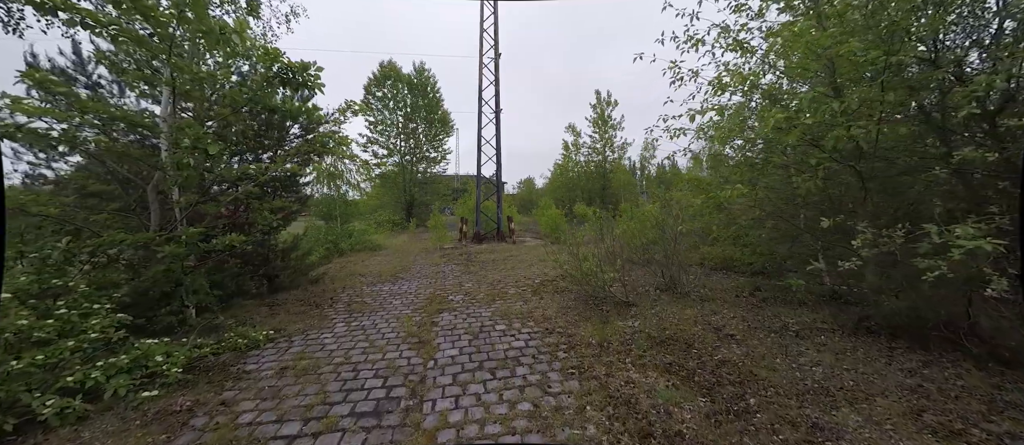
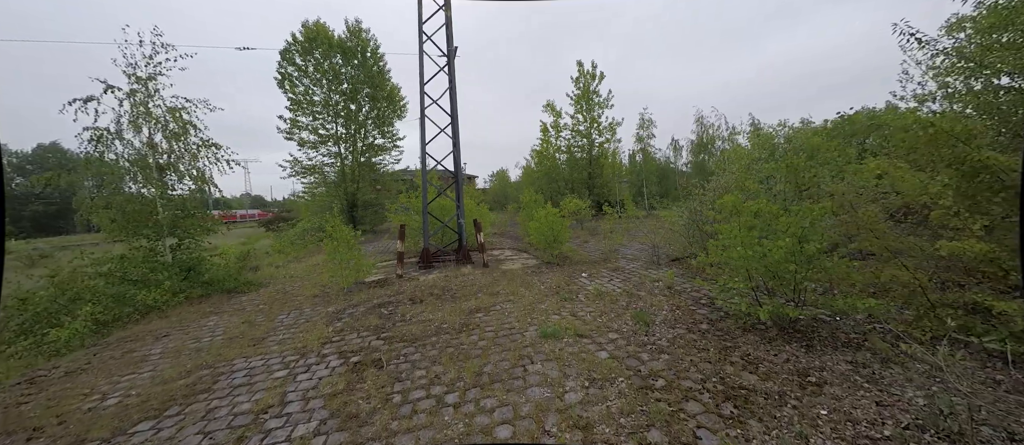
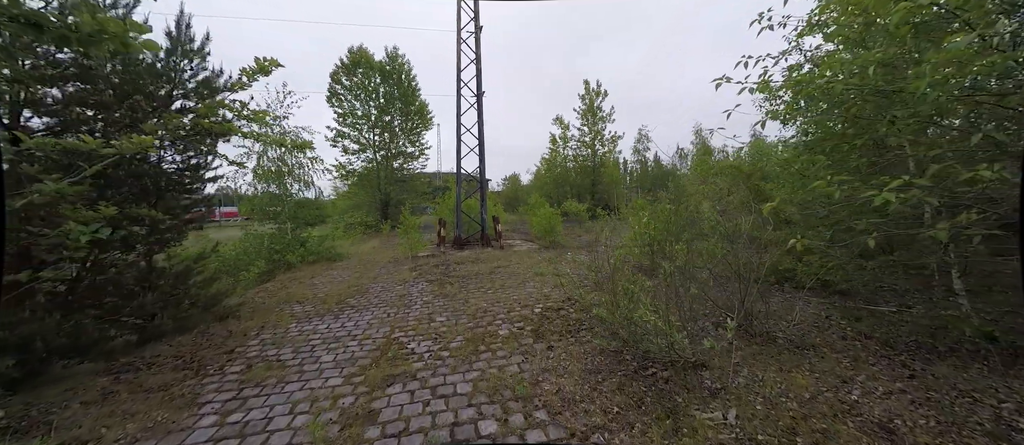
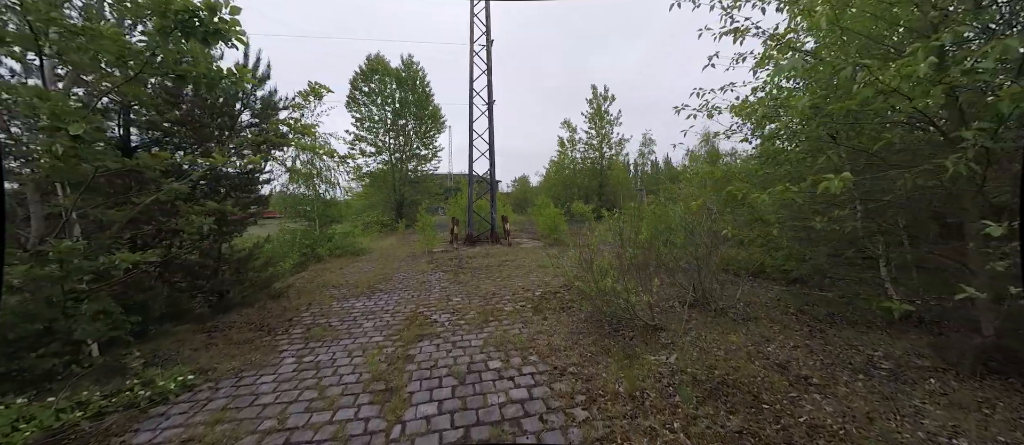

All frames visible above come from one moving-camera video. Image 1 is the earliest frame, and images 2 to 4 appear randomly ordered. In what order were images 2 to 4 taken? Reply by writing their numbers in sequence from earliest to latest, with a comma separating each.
4, 3, 2
